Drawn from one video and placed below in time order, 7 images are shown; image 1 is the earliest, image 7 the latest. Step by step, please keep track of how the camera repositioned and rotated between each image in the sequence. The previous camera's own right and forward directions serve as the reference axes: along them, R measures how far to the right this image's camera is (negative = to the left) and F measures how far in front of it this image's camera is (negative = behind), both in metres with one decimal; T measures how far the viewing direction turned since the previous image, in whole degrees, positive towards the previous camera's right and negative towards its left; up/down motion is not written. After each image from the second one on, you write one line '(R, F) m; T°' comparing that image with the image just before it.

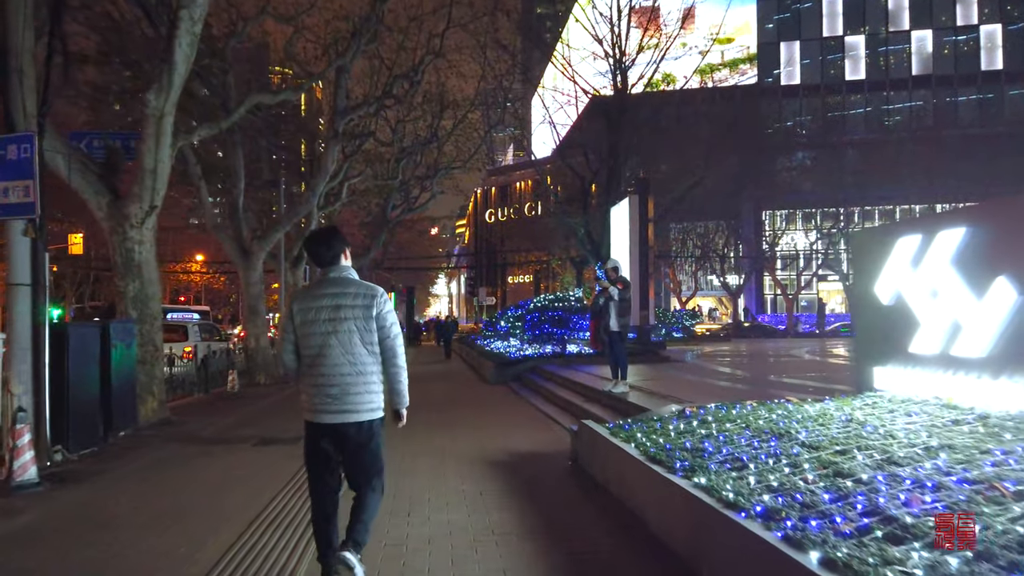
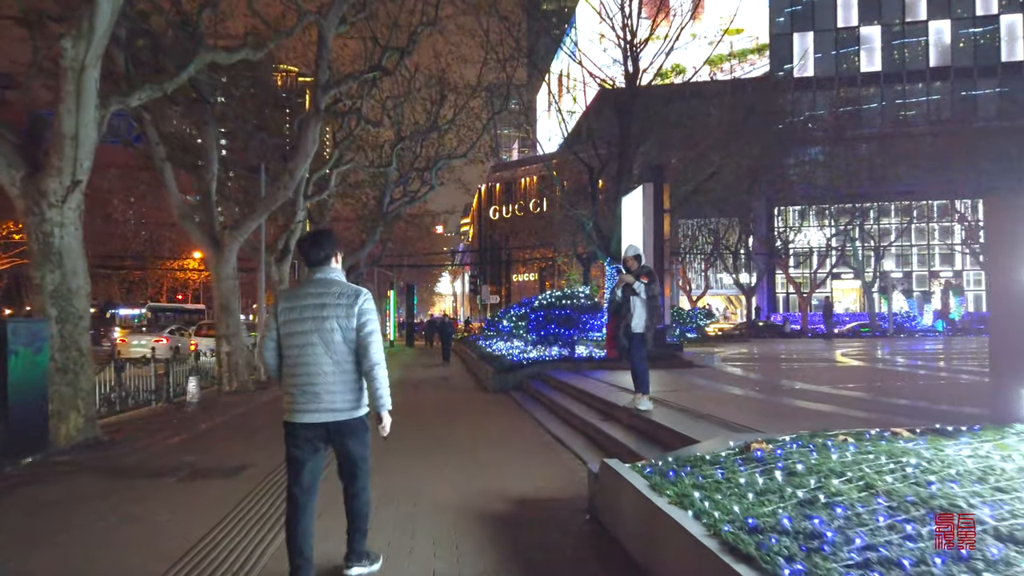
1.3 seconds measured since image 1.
(+0.1, +1.9) m; 0°
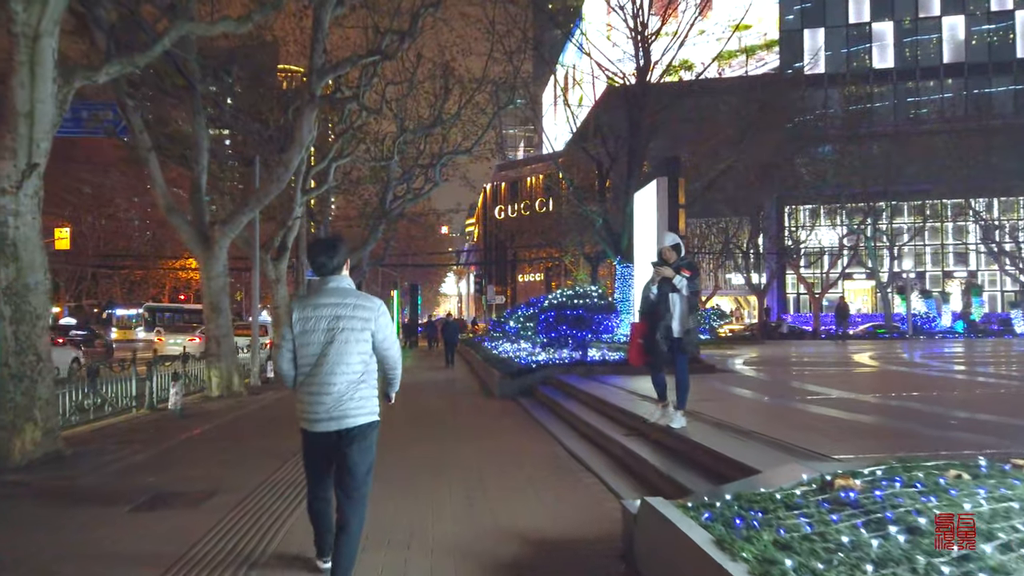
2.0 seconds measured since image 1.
(-0.1, +1.0) m; 0°
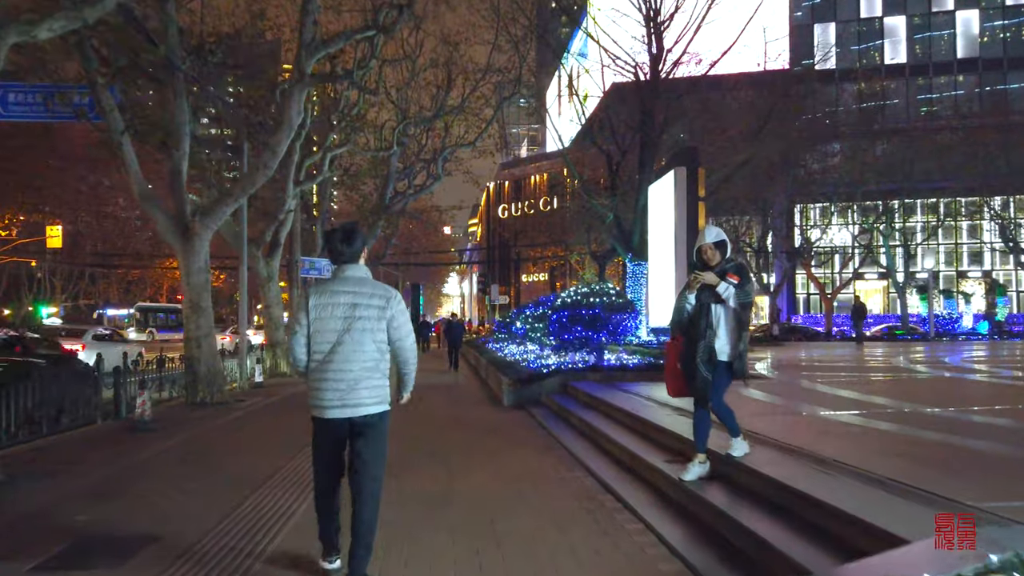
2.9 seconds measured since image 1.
(-0.1, +1.3) m; 0°
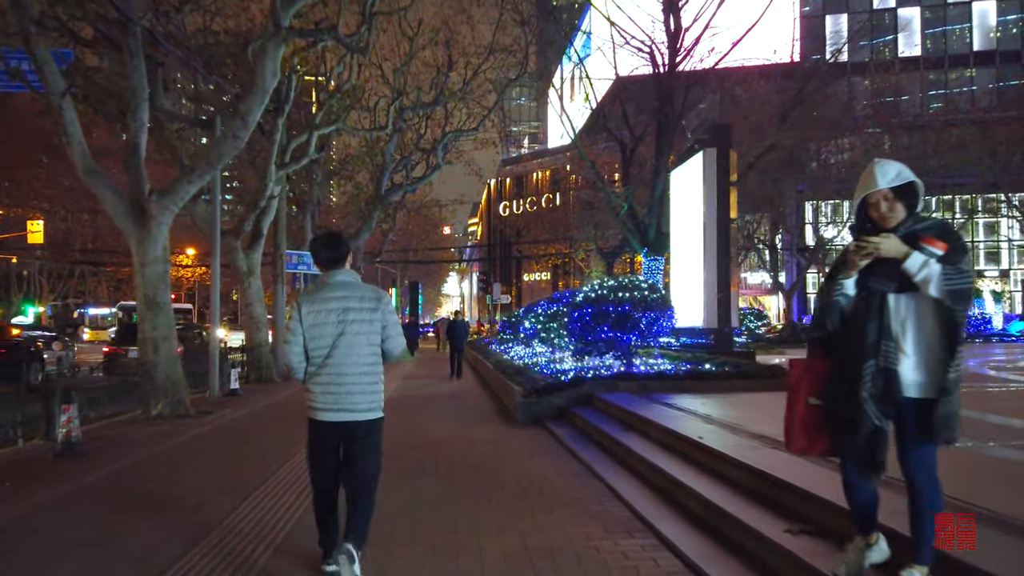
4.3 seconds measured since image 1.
(-0.2, +2.1) m; 0°
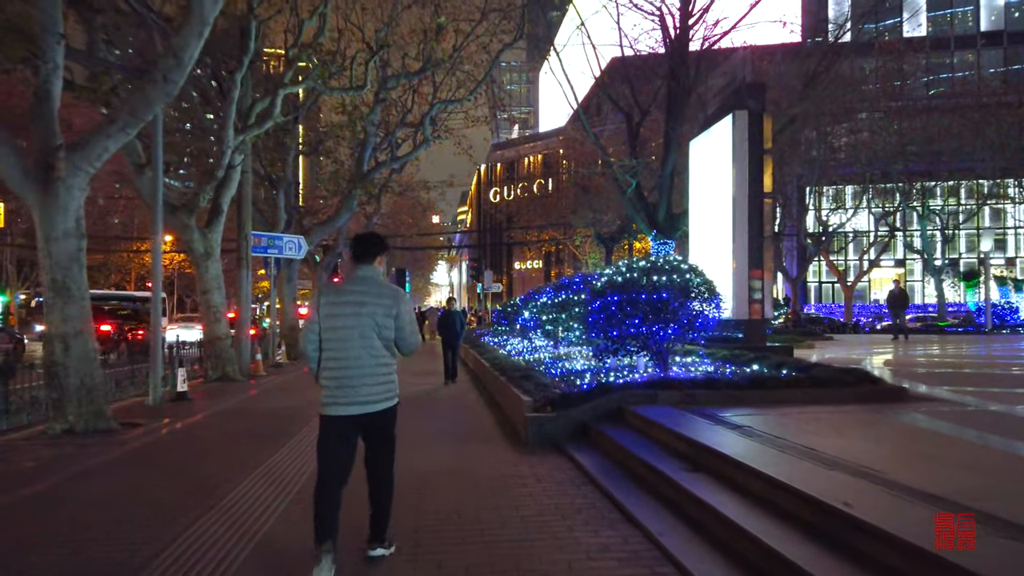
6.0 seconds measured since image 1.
(-0.2, +2.3) m; +1°
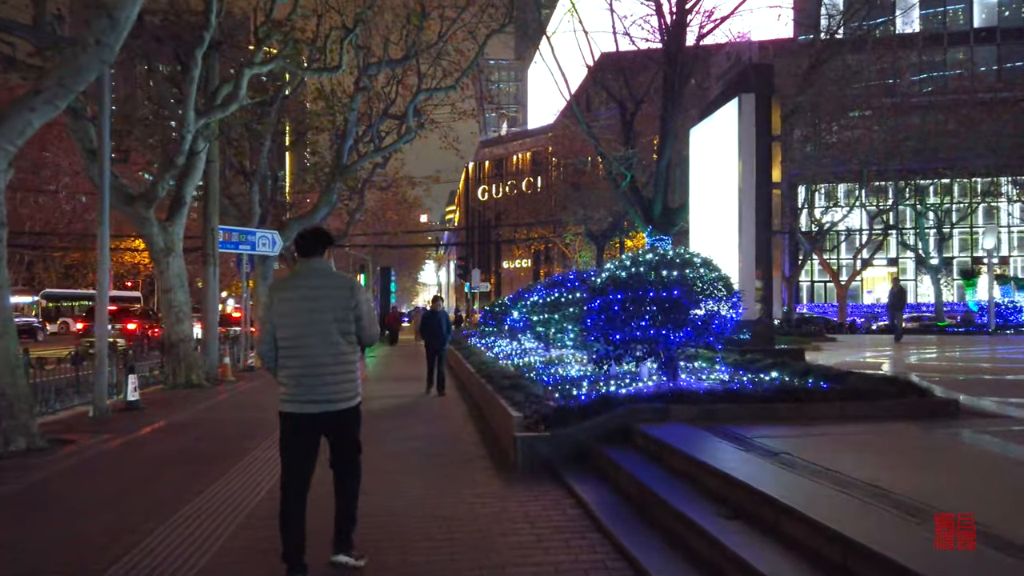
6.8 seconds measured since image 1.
(0.0, +1.2) m; +1°
